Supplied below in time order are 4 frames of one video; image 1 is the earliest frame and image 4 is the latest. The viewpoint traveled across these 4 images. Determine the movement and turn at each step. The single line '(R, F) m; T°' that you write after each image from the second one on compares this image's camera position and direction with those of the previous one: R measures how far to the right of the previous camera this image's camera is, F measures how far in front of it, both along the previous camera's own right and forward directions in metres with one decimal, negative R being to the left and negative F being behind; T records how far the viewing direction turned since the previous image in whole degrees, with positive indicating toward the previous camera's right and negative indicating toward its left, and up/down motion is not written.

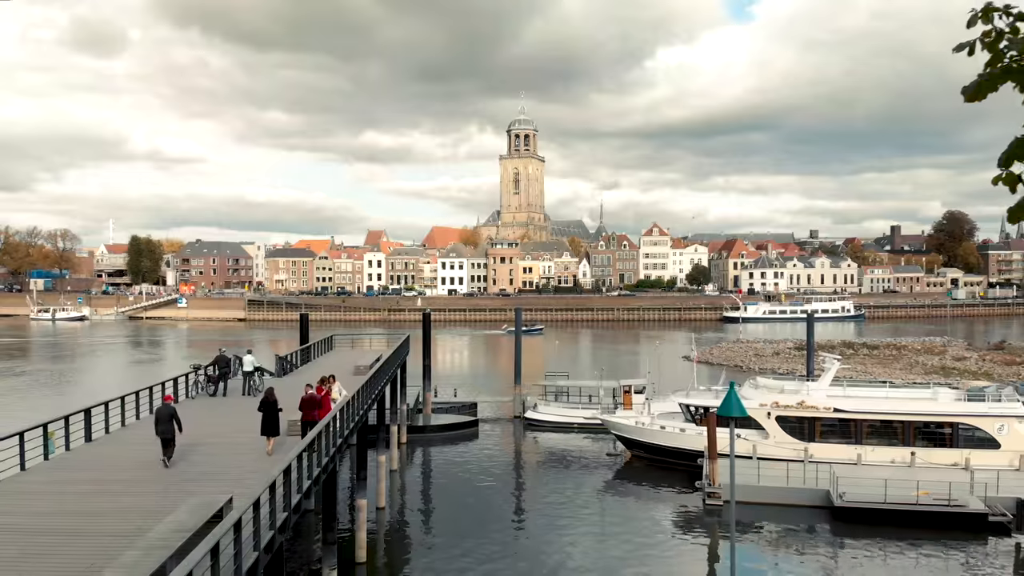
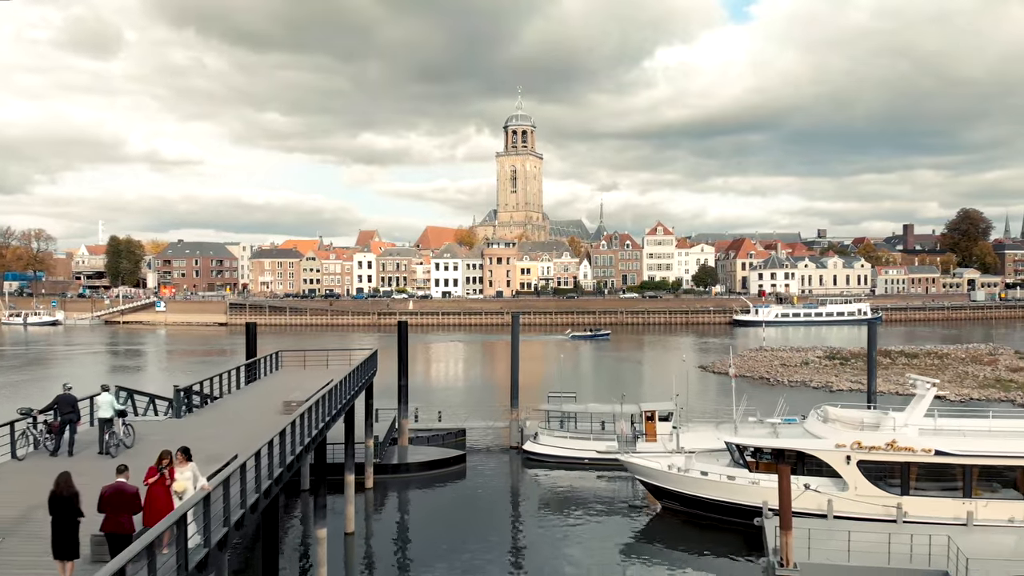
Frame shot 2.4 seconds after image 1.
(+0.1, +6.0) m; 0°
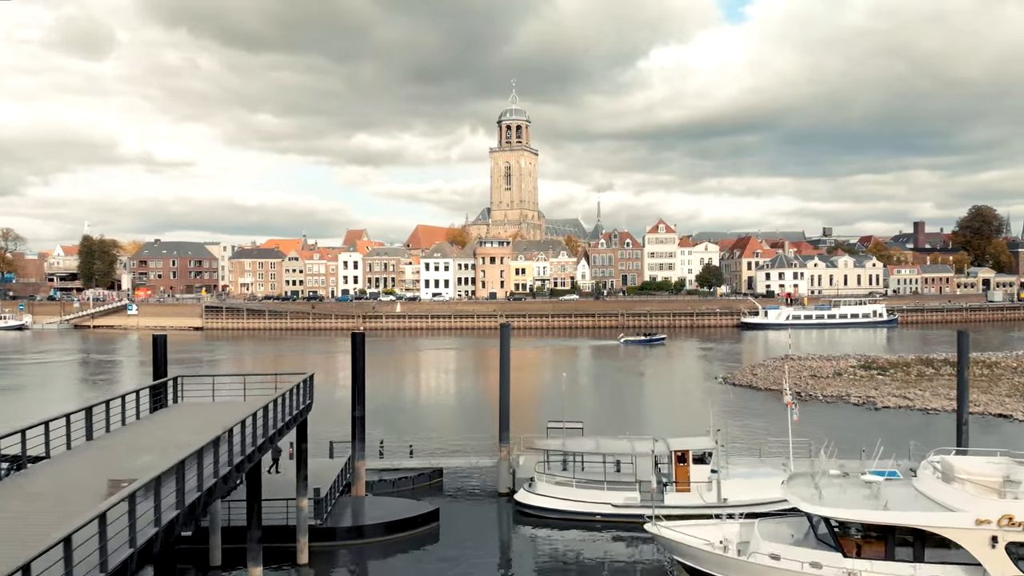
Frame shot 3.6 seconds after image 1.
(+0.2, +6.1) m; 0°
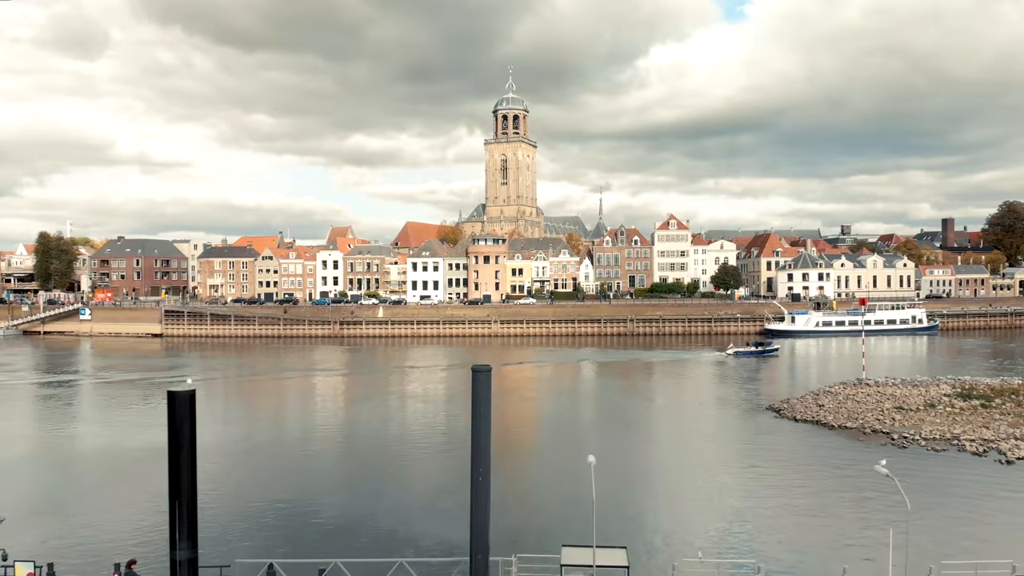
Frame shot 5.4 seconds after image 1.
(+0.2, +10.2) m; 0°
